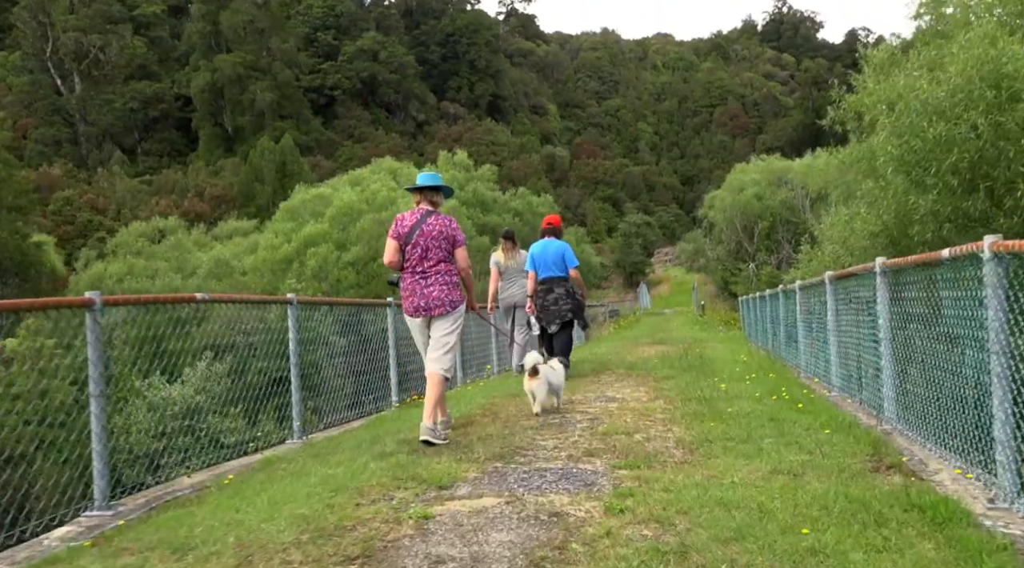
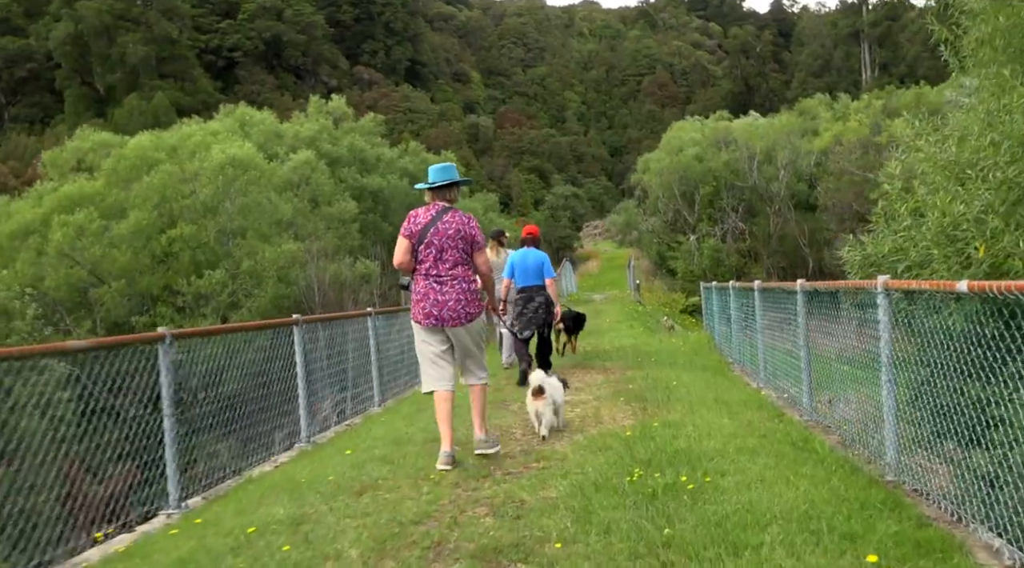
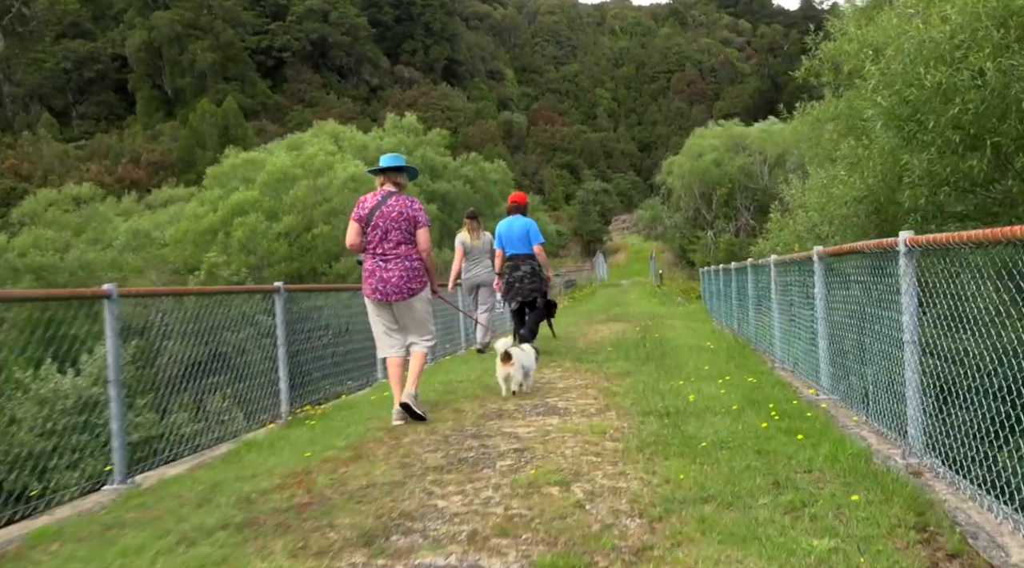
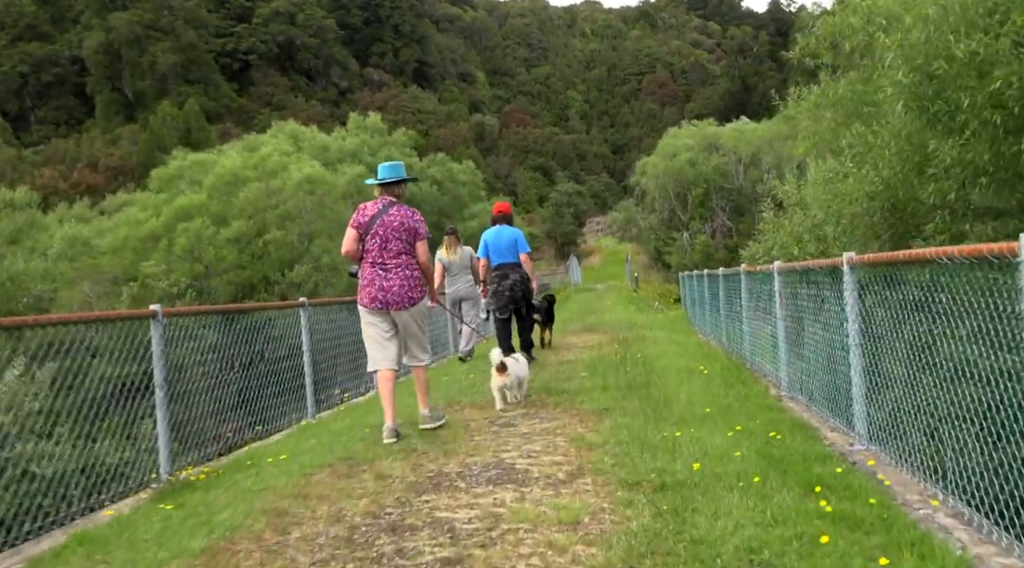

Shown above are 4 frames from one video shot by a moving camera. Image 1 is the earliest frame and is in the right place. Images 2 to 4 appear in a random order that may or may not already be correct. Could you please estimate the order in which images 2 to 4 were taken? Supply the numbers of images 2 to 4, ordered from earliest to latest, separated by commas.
3, 4, 2
